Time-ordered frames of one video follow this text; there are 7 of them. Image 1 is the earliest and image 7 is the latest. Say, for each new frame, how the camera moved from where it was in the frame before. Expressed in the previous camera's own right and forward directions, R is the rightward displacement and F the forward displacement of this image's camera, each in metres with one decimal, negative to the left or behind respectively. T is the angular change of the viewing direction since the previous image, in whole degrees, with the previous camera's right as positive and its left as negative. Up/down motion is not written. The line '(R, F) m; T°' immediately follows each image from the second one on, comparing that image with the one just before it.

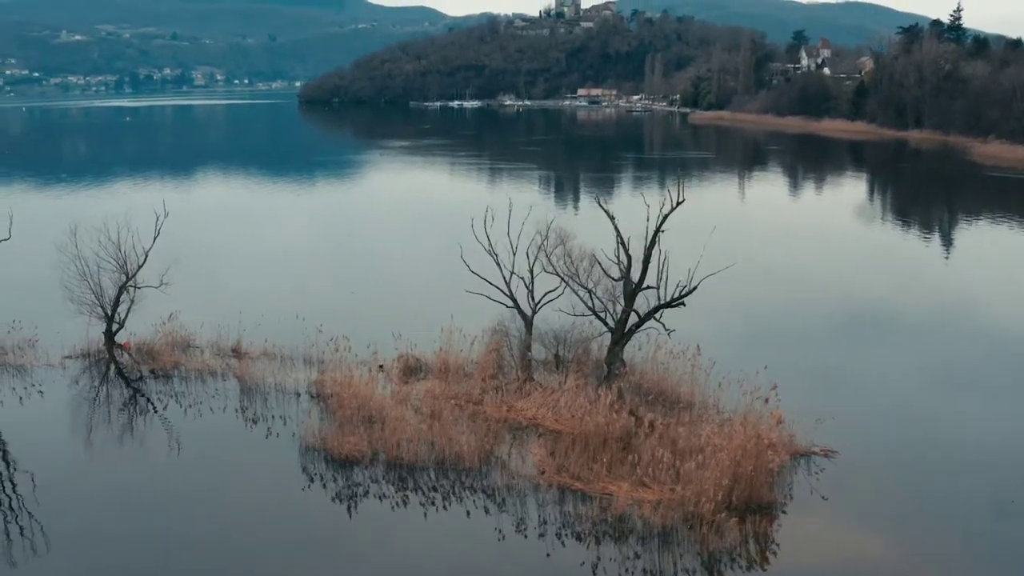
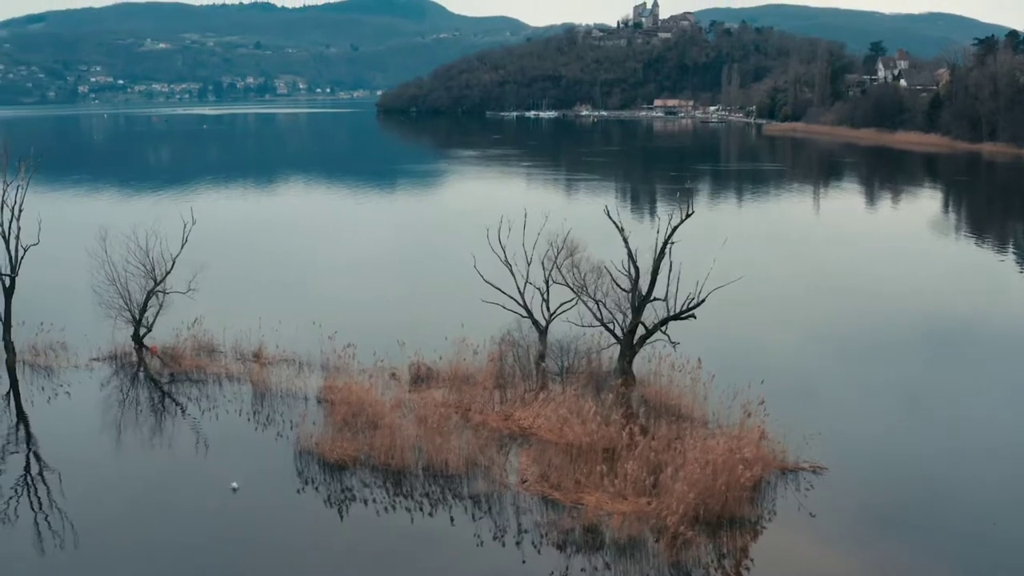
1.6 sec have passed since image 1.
(+0.6, 0.0) m; -4°
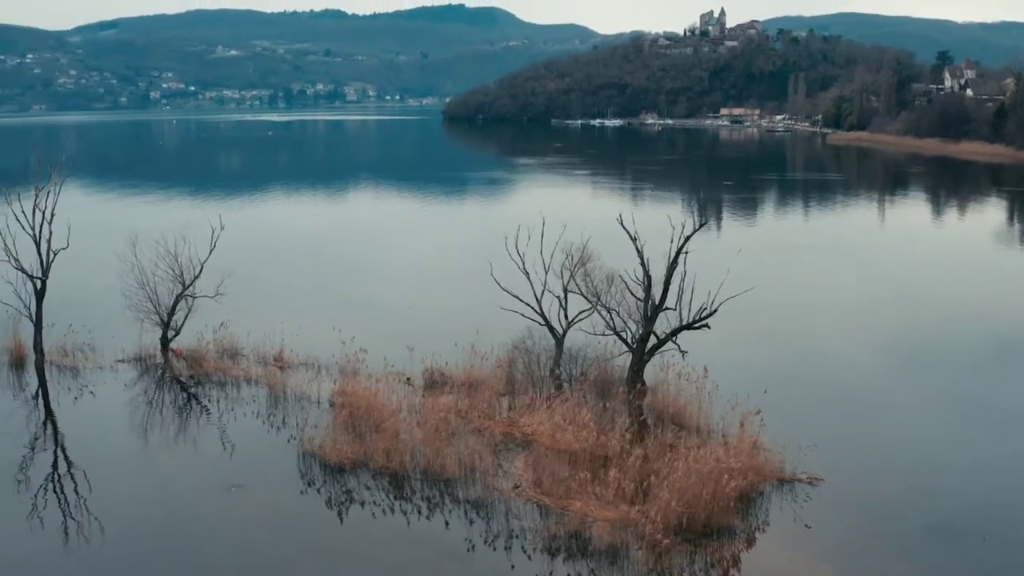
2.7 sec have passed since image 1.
(+0.5, 0.0) m; -3°
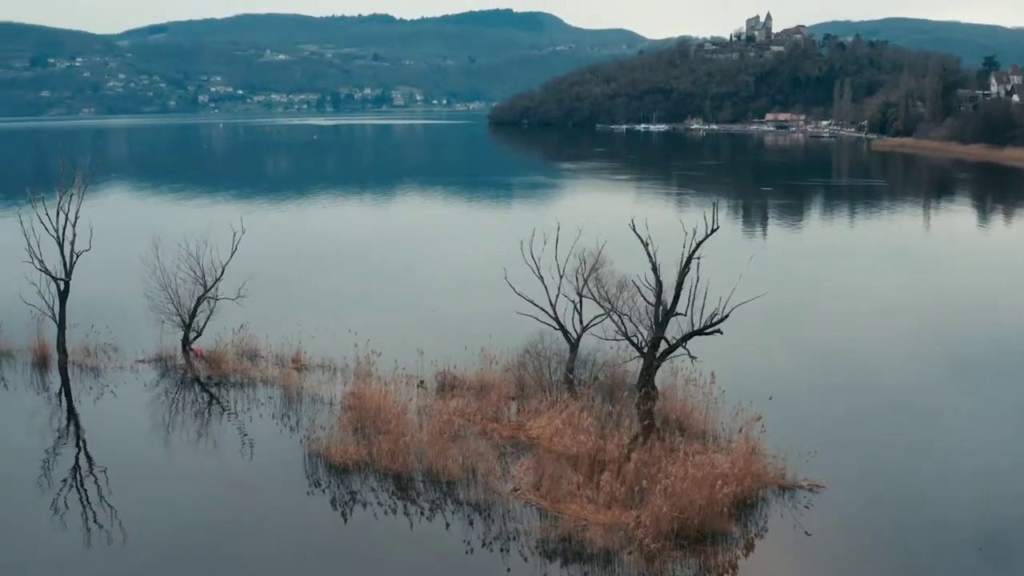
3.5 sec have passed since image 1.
(+0.3, 0.0) m; -2°
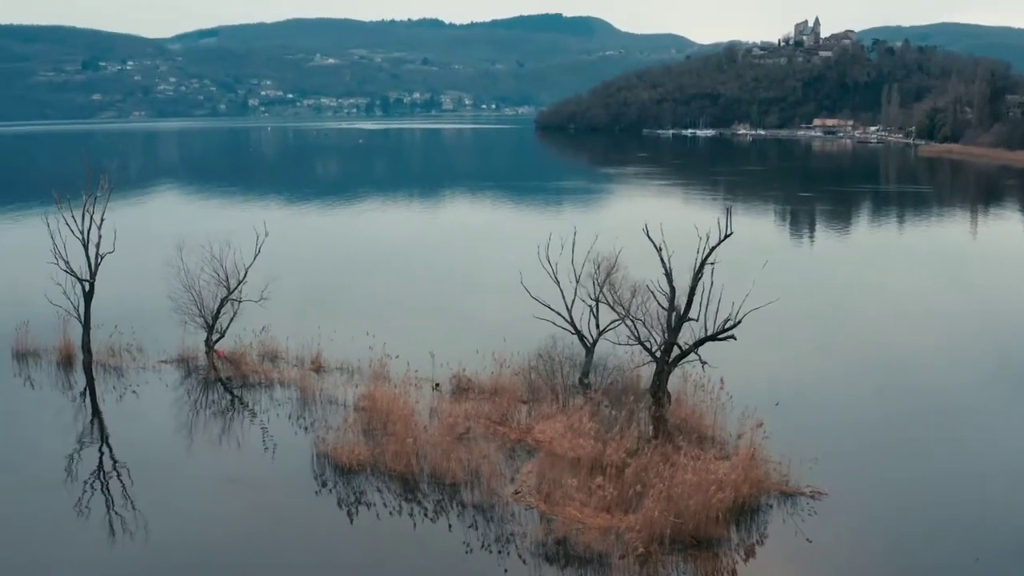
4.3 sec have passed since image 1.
(+0.3, 0.0) m; -2°
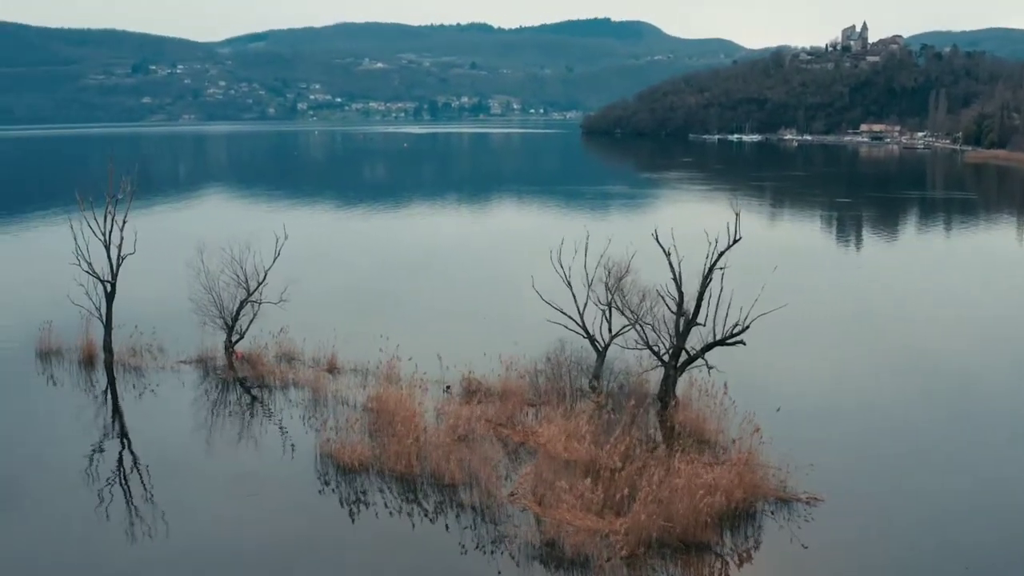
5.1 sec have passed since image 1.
(+0.4, 0.0) m; -2°
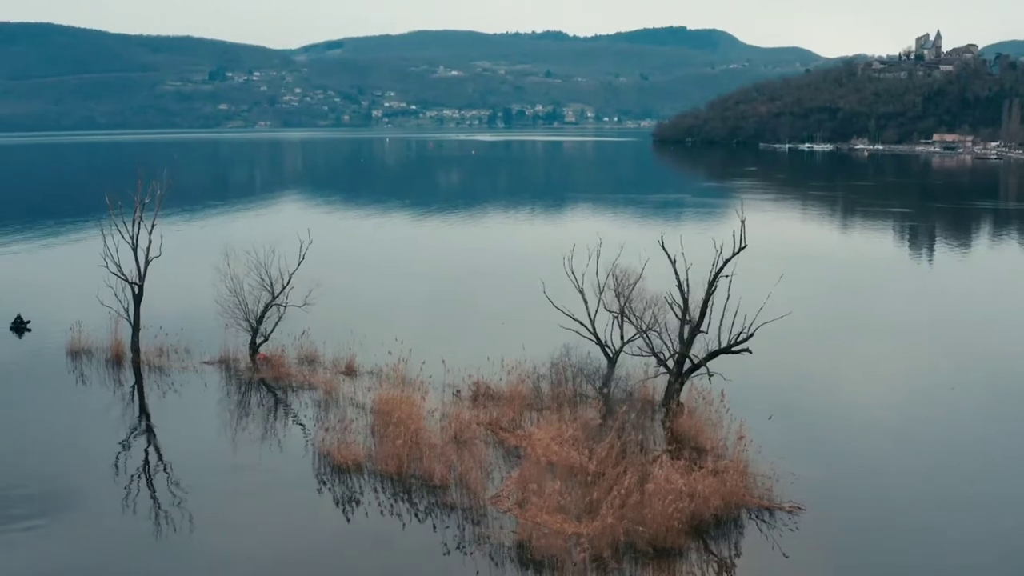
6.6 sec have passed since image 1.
(+0.6, 0.0) m; -4°
